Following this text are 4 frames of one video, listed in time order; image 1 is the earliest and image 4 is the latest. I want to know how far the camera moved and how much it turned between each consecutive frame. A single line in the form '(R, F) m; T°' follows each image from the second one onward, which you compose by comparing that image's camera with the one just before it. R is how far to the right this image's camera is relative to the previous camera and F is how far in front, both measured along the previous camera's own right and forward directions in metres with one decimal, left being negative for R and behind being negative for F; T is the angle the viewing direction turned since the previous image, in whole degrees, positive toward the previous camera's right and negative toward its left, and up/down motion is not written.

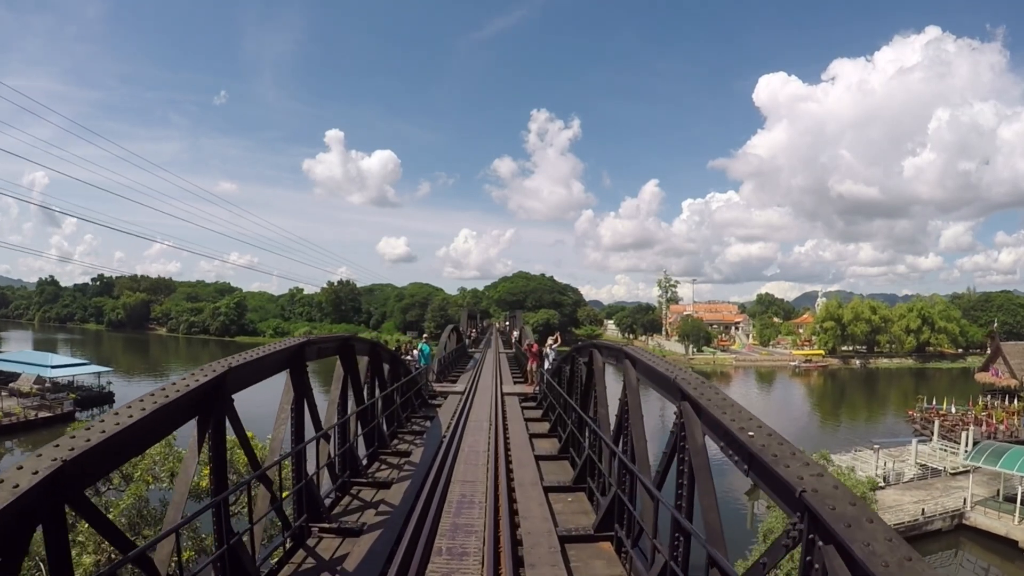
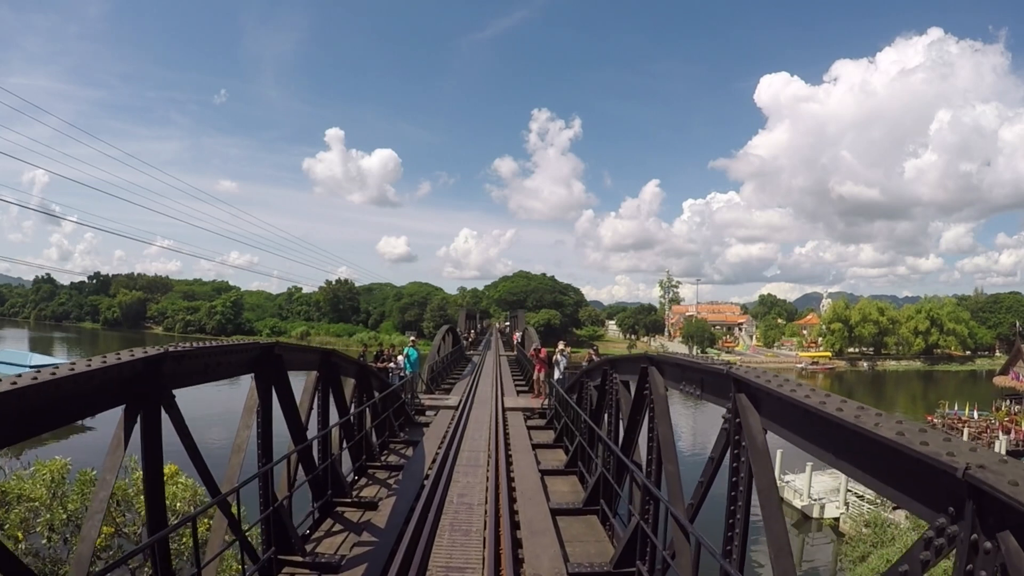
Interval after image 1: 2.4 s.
(0.0, +1.0) m; 0°
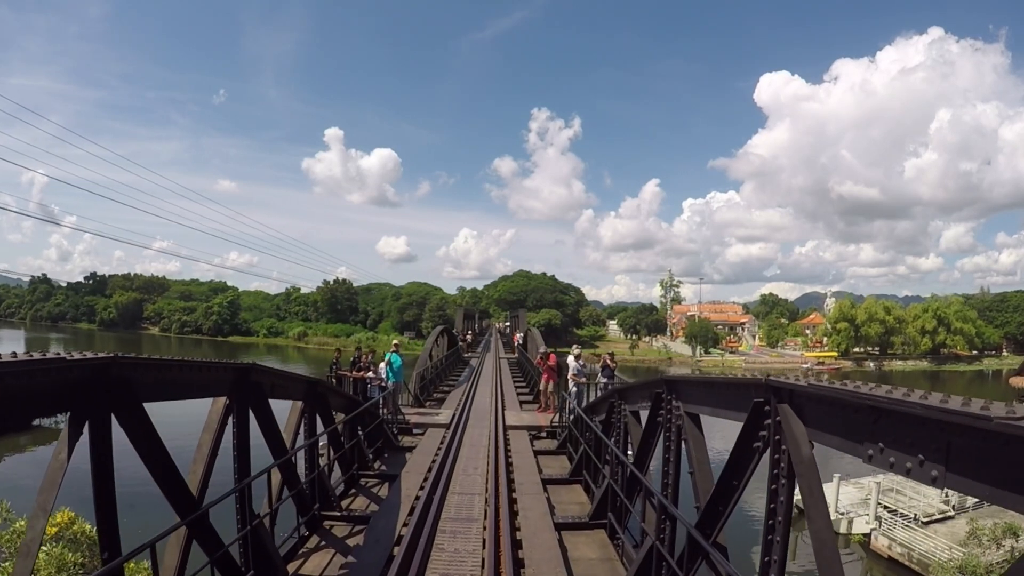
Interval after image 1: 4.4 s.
(0.0, +0.9) m; 0°
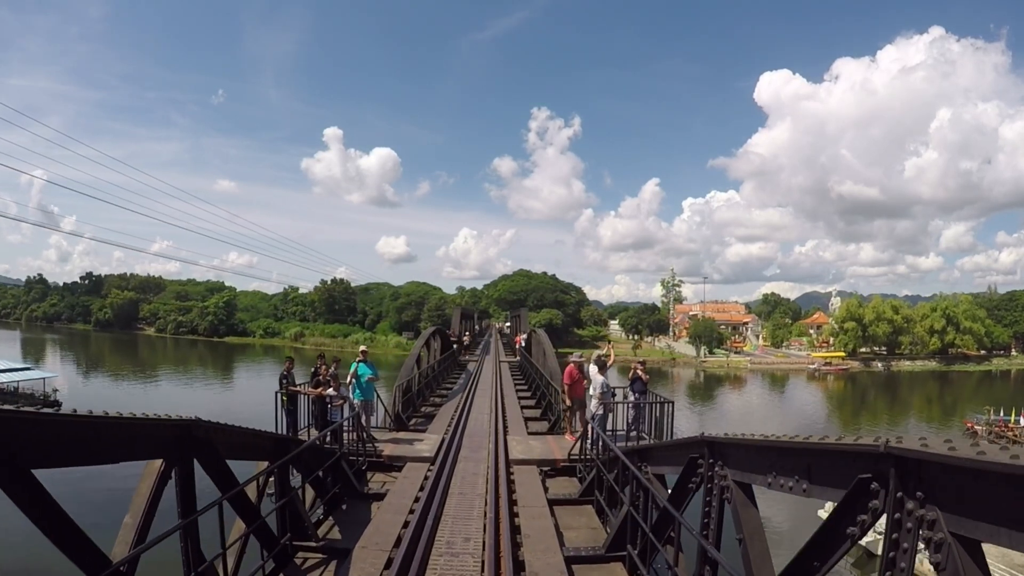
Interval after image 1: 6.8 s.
(0.0, +1.1) m; 0°
